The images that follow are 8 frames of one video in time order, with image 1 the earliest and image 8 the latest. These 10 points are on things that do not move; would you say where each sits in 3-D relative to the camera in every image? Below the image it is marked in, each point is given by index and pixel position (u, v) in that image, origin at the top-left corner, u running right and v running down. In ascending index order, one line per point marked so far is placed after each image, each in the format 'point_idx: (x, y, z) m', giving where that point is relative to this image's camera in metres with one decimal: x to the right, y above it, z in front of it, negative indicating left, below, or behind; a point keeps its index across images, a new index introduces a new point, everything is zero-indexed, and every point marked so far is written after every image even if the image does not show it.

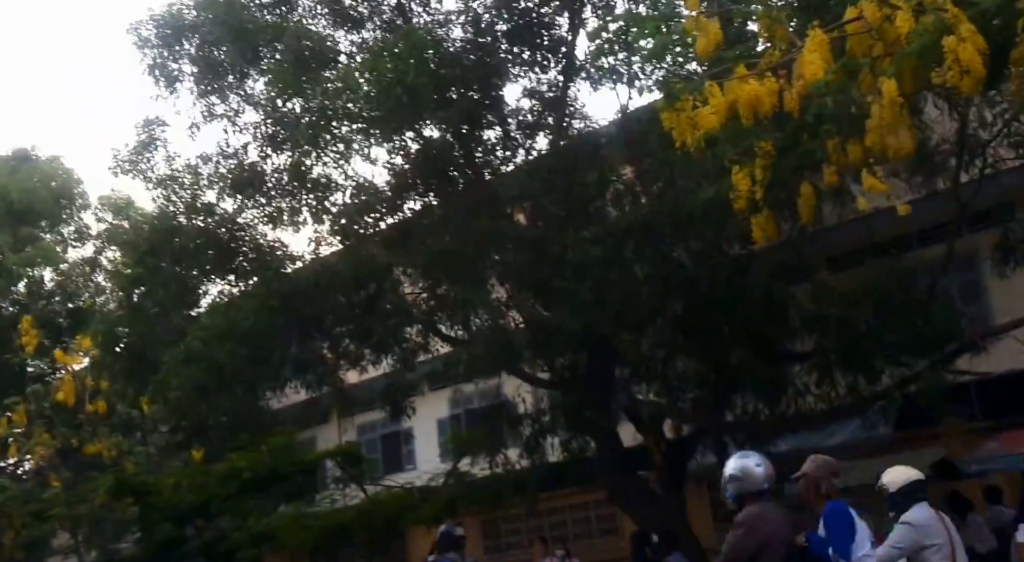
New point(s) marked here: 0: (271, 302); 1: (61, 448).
0: (-2.1, -0.2, +9.4) m
1: (-7.4, -2.7, +17.7) m
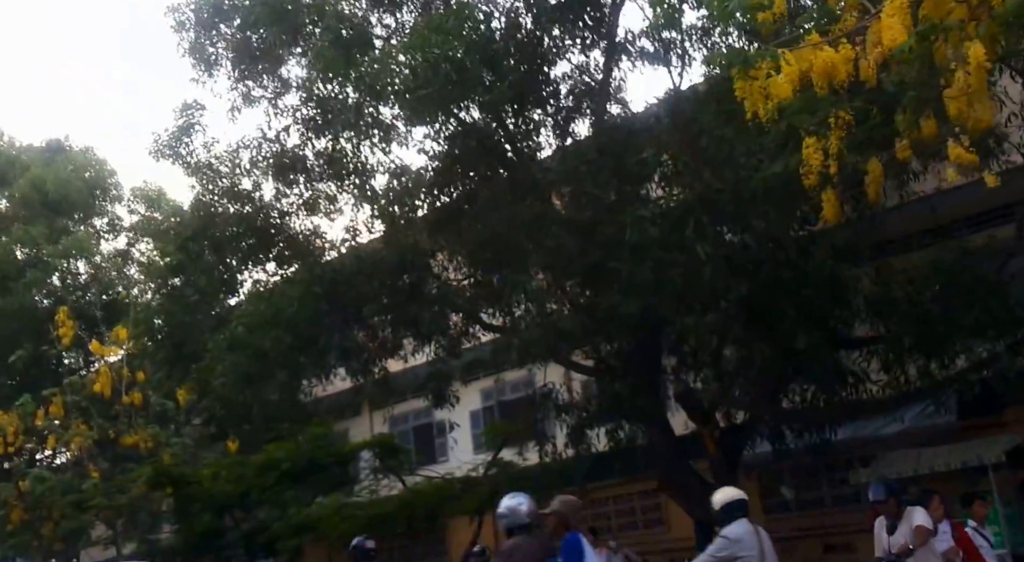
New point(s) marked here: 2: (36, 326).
0: (-1.7, -0.1, +9.2) m
1: (-6.8, -2.6, +17.7) m
2: (-8.6, -0.8, +19.4) m
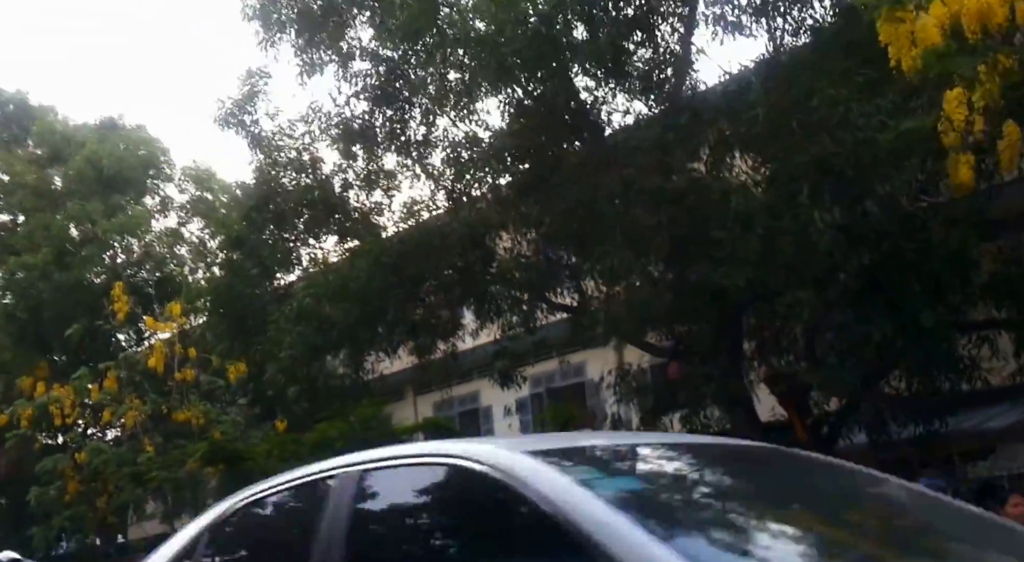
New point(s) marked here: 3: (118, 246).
0: (-1.1, +0.2, +8.8) m
1: (-5.9, -2.2, +17.5) m
2: (-7.6, -0.4, +19.3) m
3: (-7.2, +0.6, +19.5) m
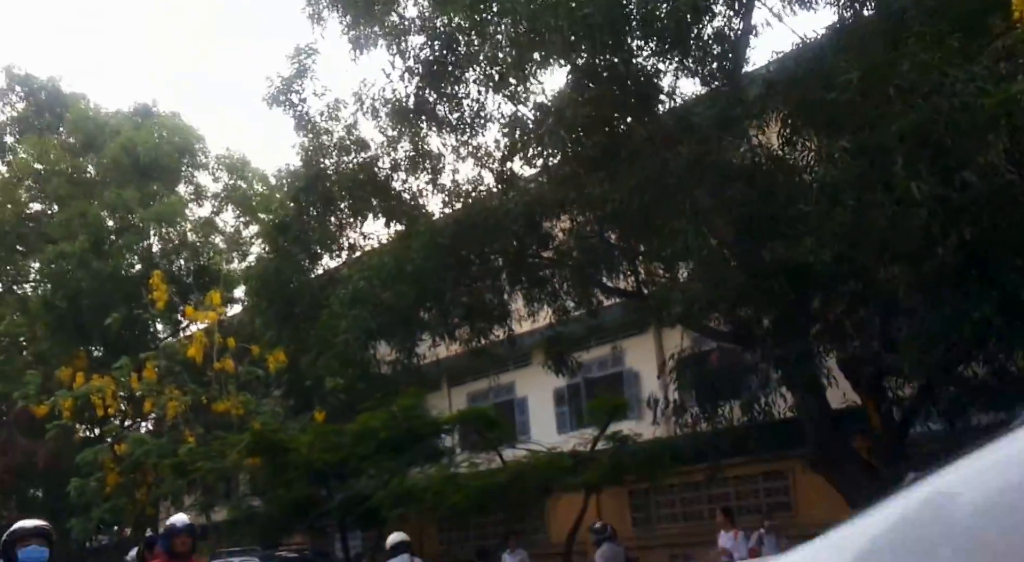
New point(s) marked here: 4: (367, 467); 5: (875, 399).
0: (-0.6, +0.3, +8.6) m
1: (-5.2, -2.0, +17.4) m
2: (-6.9, -0.2, +19.2) m
3: (-6.4, +0.8, +19.4) m
4: (-1.8, -2.3, +13.0) m
5: (+2.9, -1.0, +8.6) m
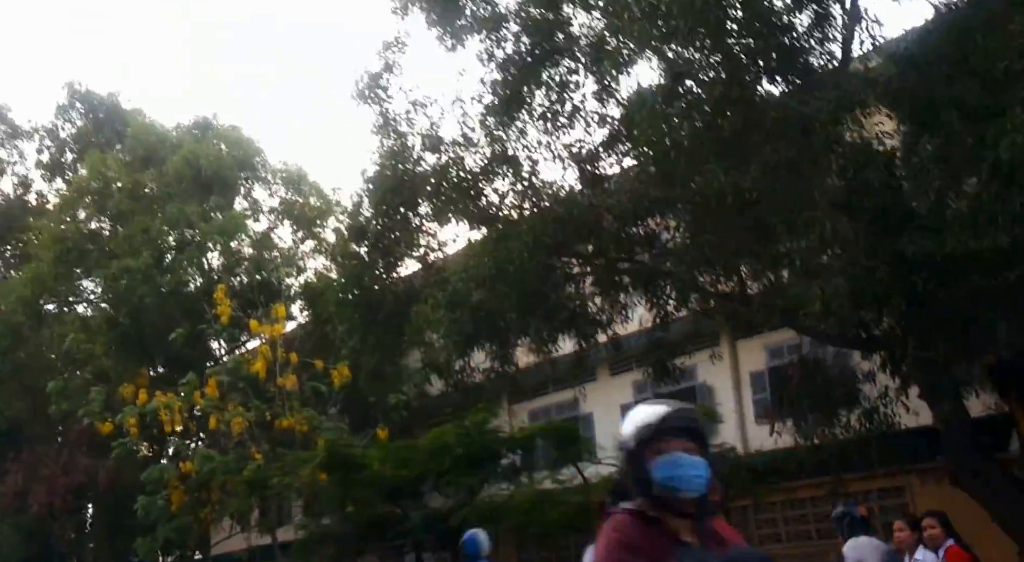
0: (+0.2, +0.3, +8.1) m
1: (-4.1, -2.2, +17.0) m
2: (-5.7, -0.4, +18.9) m
3: (-5.3, +0.6, +19.1) m
4: (-0.8, -2.4, +12.6) m
5: (+3.7, -0.9, +8.0) m
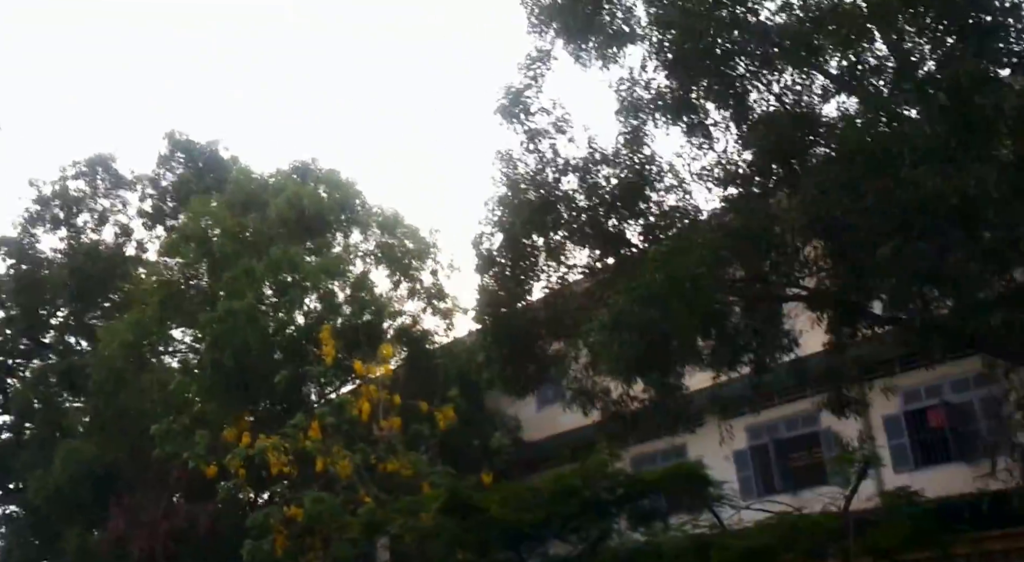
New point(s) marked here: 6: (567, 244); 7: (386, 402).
0: (+1.4, +0.2, +7.4) m
1: (-2.3, -2.8, +16.4) m
2: (-3.8, -1.1, +18.6) m
3: (-3.4, -0.1, +18.8) m
4: (+0.7, -2.7, +11.8) m
5: (+4.8, -1.0, +7.0) m
6: (+0.6, +0.4, +9.1) m
7: (-1.9, -1.9, +16.7) m
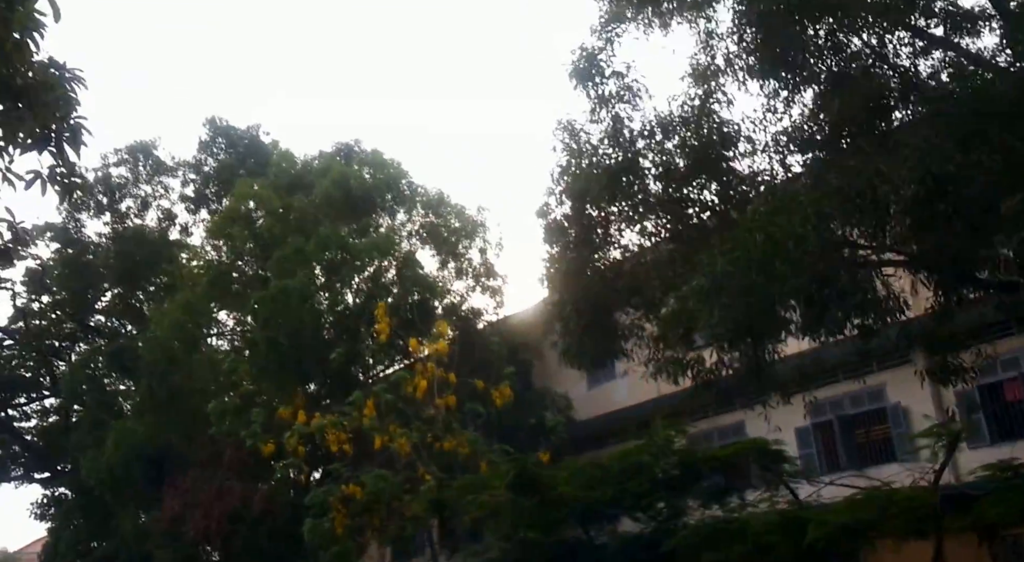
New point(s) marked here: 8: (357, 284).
0: (+2.0, +0.4, +7.0) m
1: (-1.4, -2.4, +16.2) m
2: (-2.8, -0.7, +18.4) m
3: (-2.4, +0.3, +18.5) m
4: (+1.4, -2.4, +11.5) m
5: (+5.5, -0.8, +6.6) m
6: (+1.3, +0.6, +8.7) m
7: (-1.0, -1.5, +16.4) m
8: (-2.6, 0.0, +18.4) m
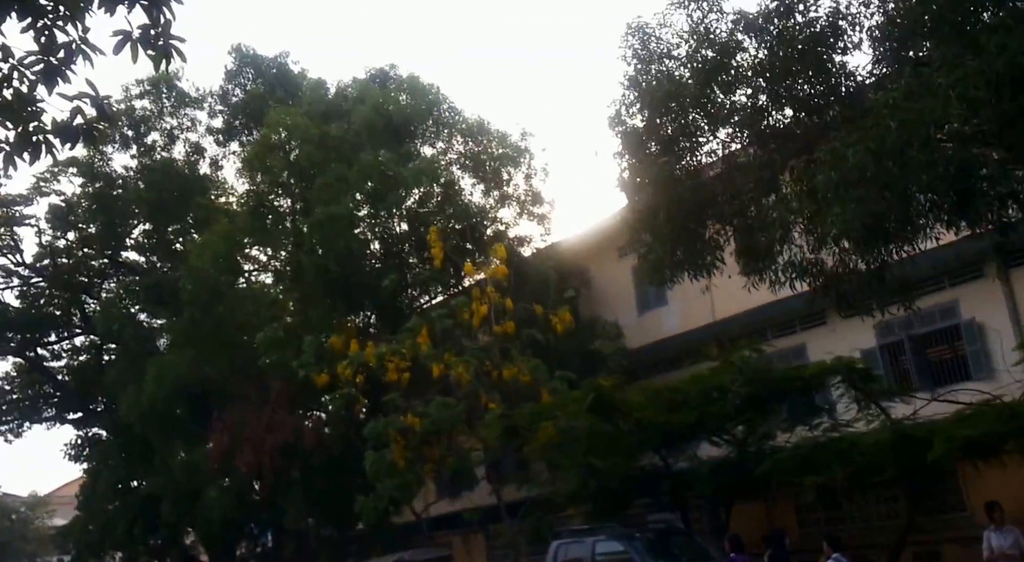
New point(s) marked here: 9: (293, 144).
0: (+2.7, +1.1, +6.2) m
1: (-0.5, -1.3, +15.6) m
2: (-1.9, +0.5, +17.7) m
3: (-1.5, +1.5, +17.8) m
4: (+2.3, -1.5, +10.9) m
5: (+6.2, 0.0, +5.8) m
6: (+2.0, +1.4, +8.0) m
7: (-0.1, -0.3, +15.8) m
8: (-1.7, +1.2, +17.7) m
9: (-3.8, +2.5, +19.0) m
